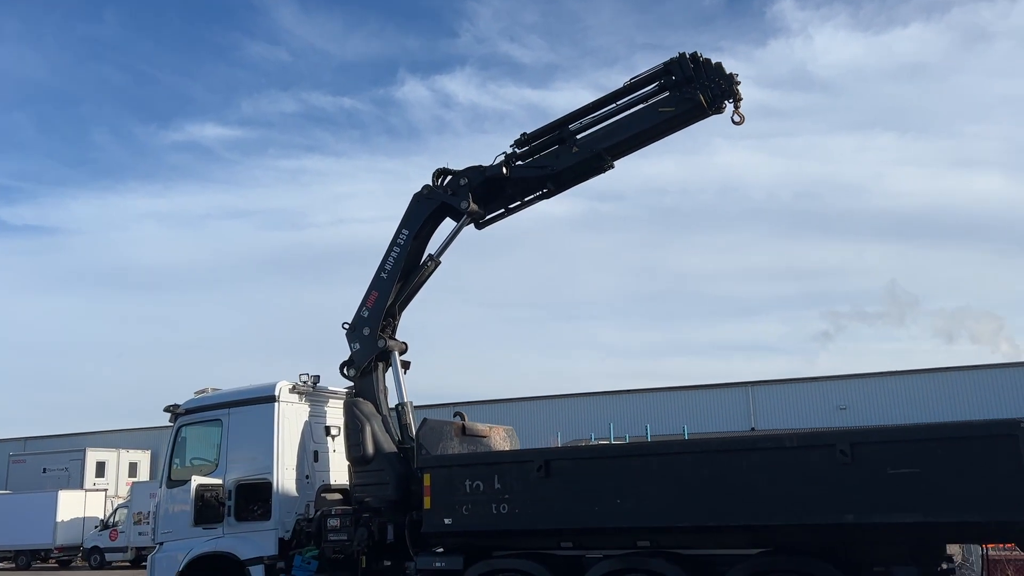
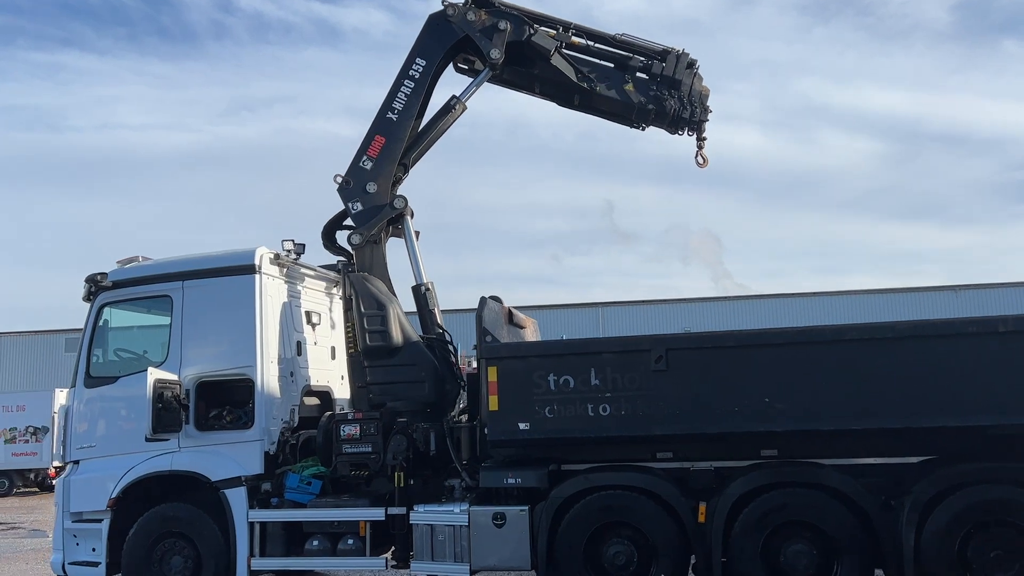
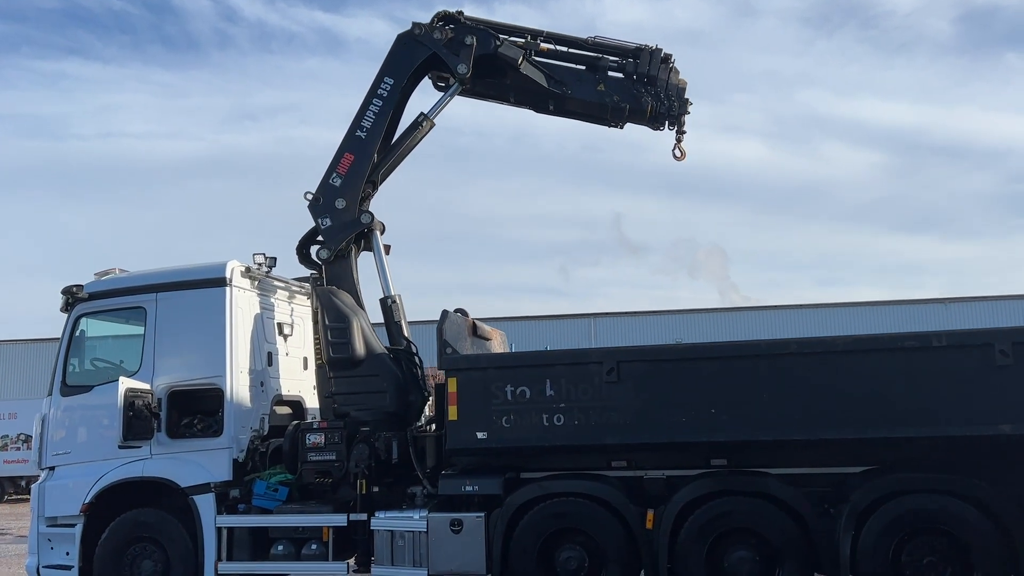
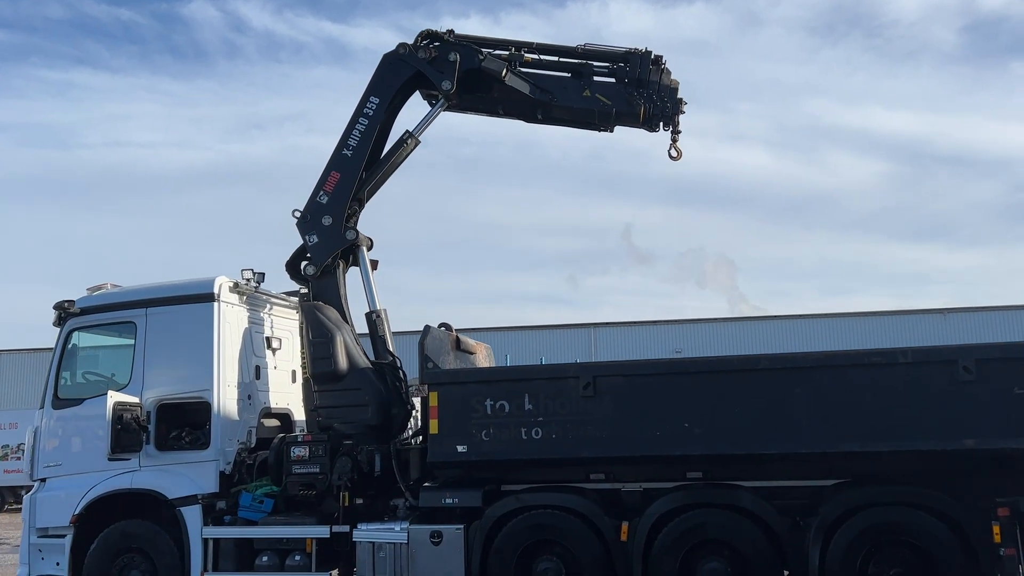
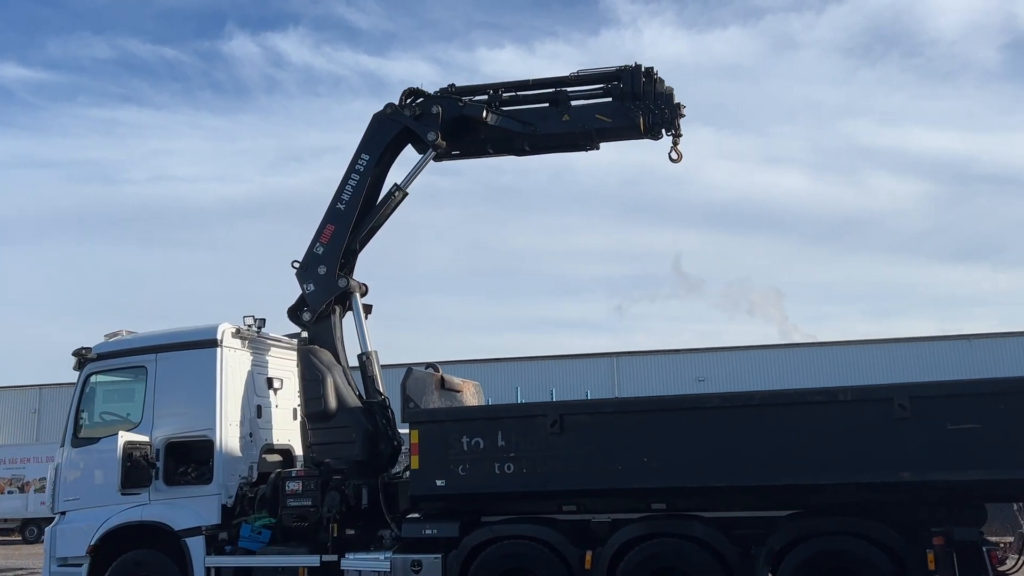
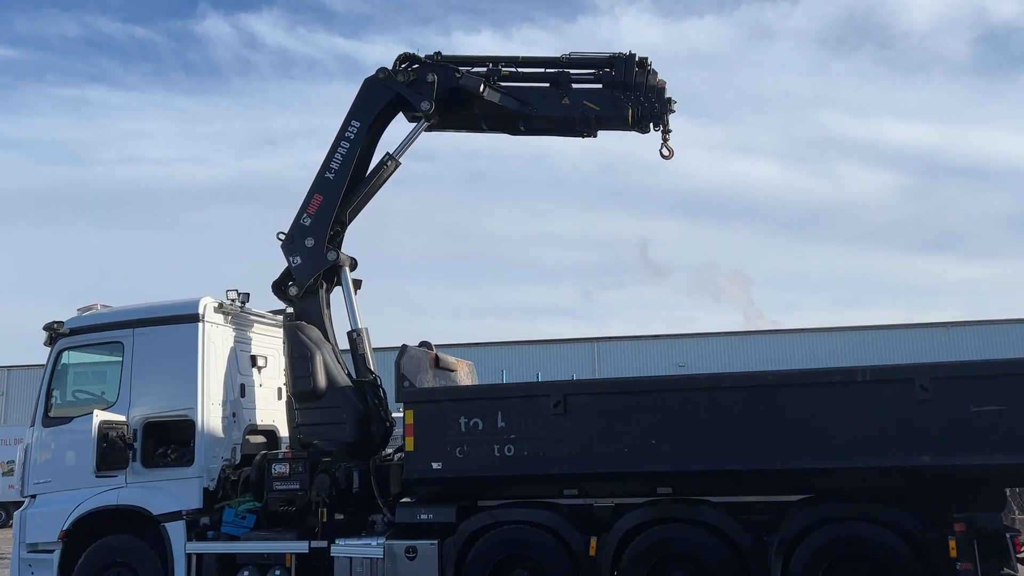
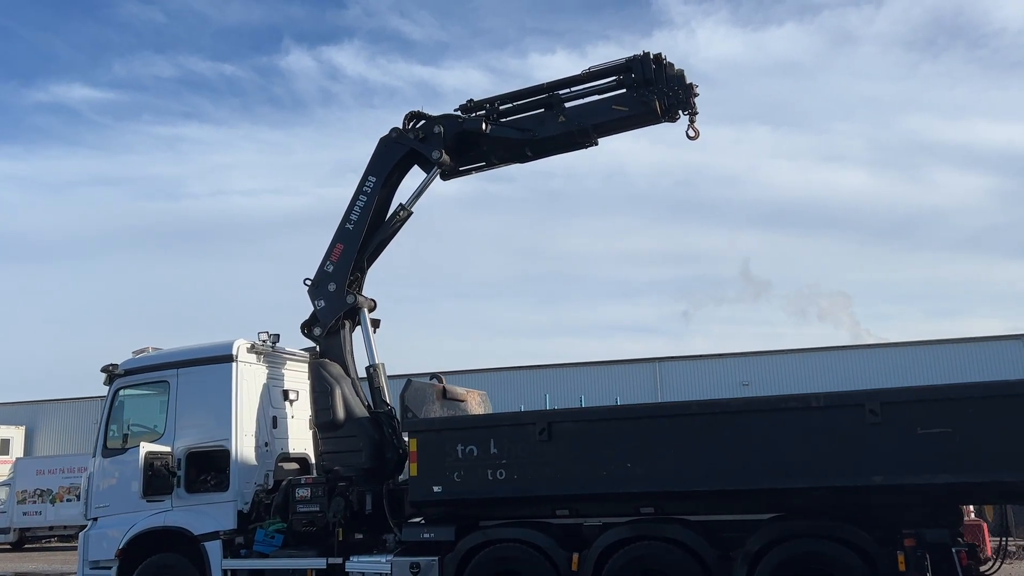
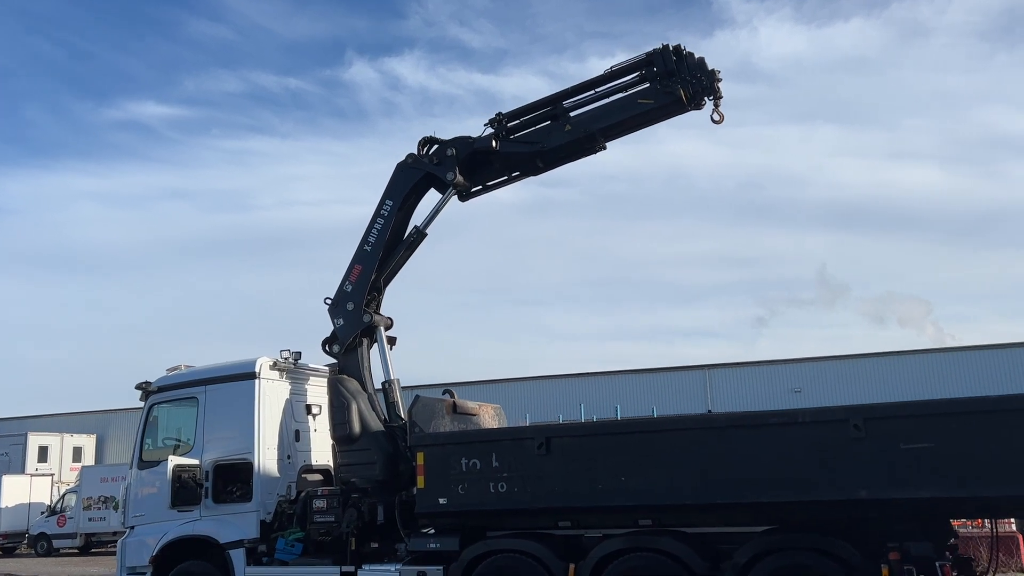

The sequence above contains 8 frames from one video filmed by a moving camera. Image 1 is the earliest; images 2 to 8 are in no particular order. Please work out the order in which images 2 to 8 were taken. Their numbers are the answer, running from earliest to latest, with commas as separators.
8, 7, 5, 6, 4, 3, 2
